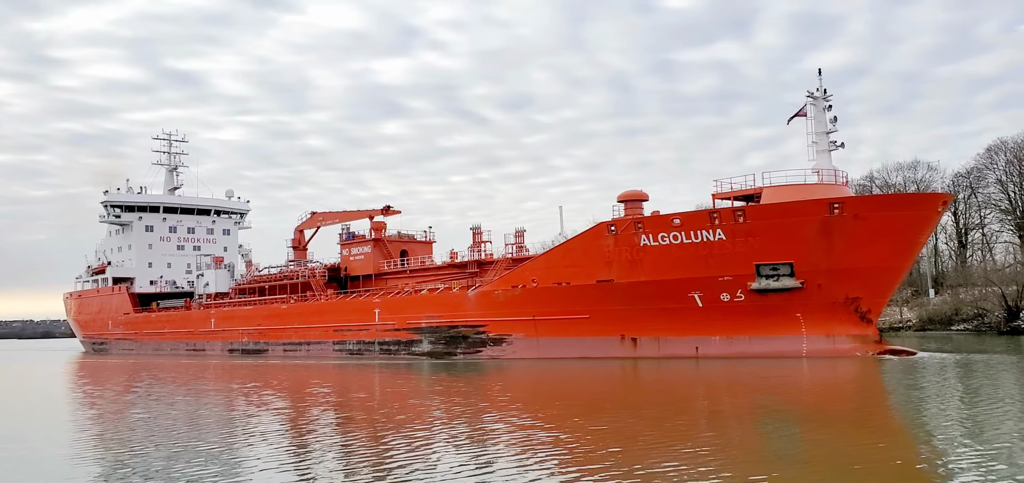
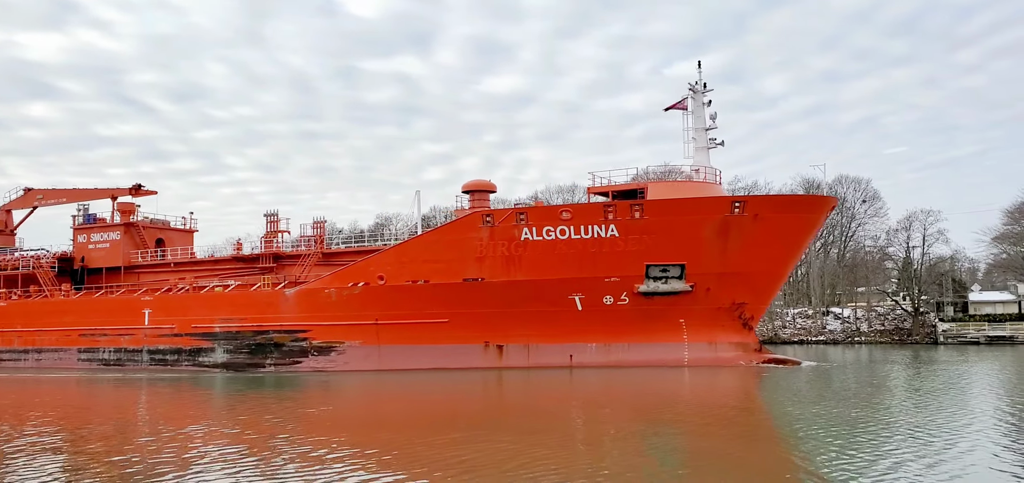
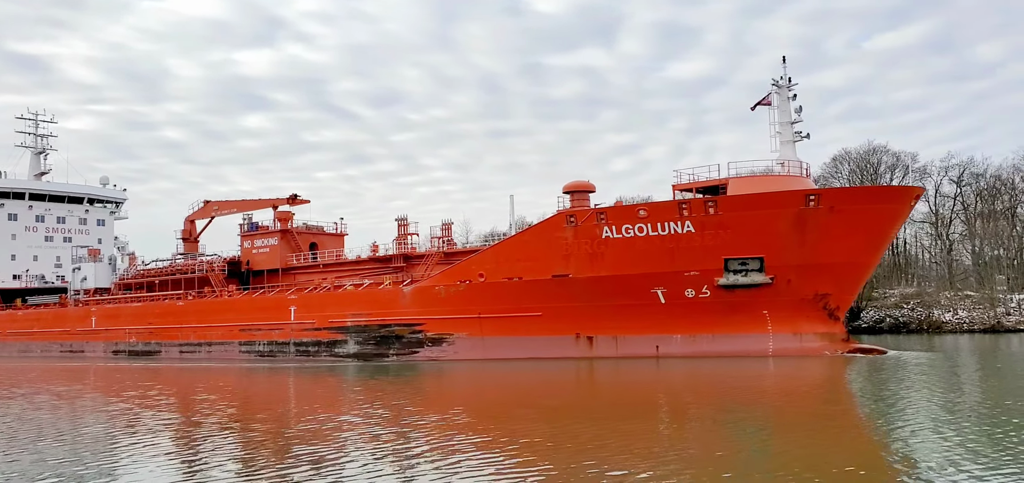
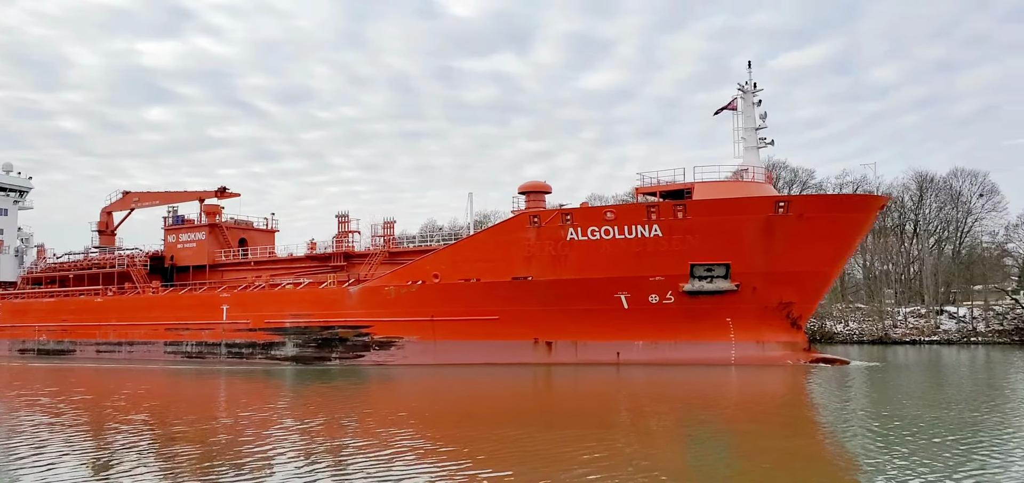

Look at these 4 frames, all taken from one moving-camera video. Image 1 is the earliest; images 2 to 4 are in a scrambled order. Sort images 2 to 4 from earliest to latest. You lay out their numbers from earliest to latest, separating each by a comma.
3, 4, 2
